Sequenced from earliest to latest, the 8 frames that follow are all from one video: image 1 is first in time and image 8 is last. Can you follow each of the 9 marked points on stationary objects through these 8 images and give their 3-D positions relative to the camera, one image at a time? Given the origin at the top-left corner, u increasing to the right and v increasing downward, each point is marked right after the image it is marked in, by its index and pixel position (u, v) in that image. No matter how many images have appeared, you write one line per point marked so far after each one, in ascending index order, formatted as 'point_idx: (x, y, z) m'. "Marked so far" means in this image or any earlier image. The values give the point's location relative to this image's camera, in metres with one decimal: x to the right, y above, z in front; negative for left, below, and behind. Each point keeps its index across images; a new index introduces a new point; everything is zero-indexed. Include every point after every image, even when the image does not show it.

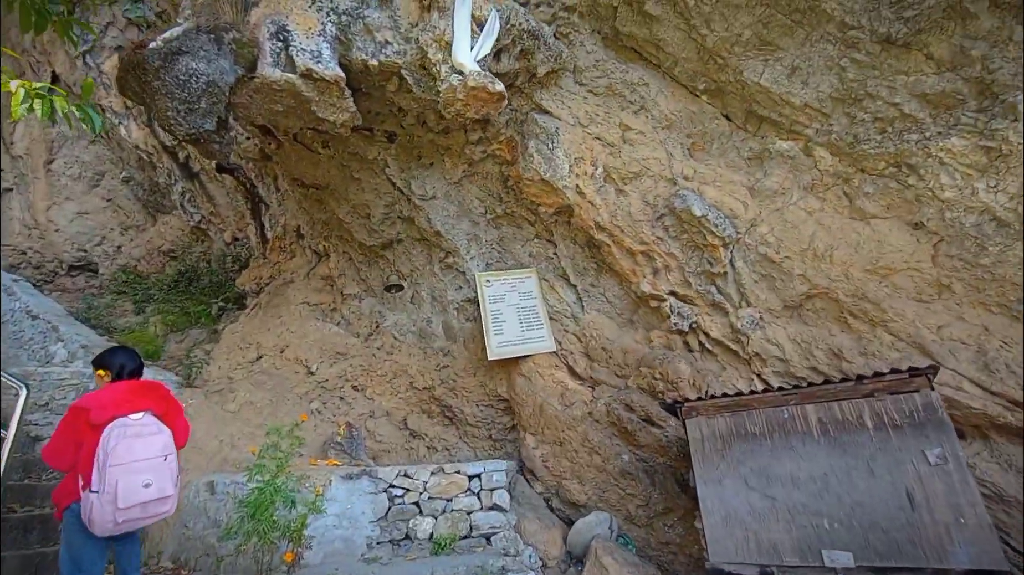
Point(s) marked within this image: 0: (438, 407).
0: (-0.6, -1.0, +3.9) m
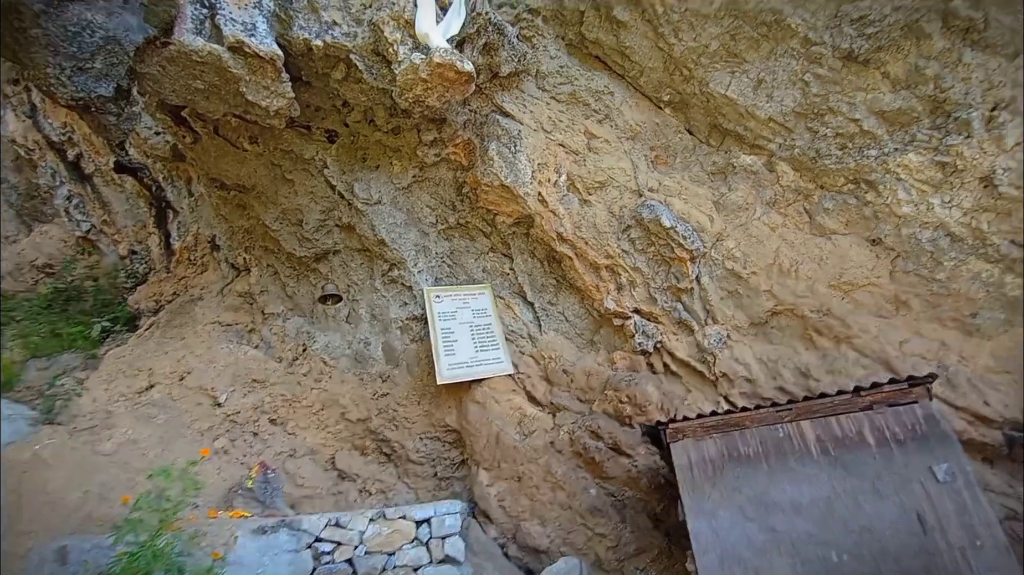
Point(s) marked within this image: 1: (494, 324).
0: (-1.0, -1.1, +3.4) m
1: (-0.1, -0.3, +3.3) m
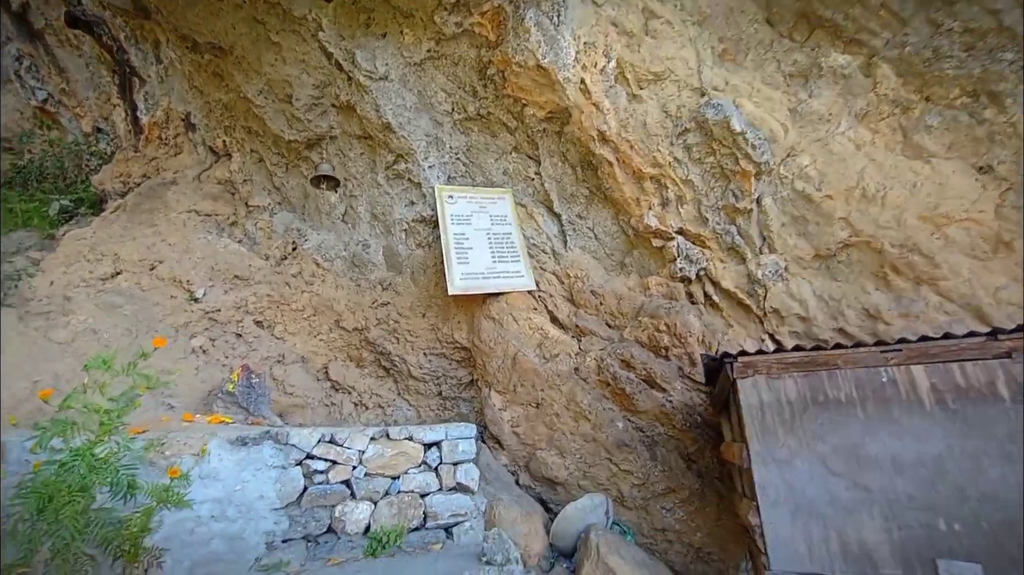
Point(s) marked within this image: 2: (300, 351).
0: (-0.9, -0.4, +3.0) m
1: (0.0, +0.3, +2.9) m
2: (-1.4, -0.4, +3.0) m
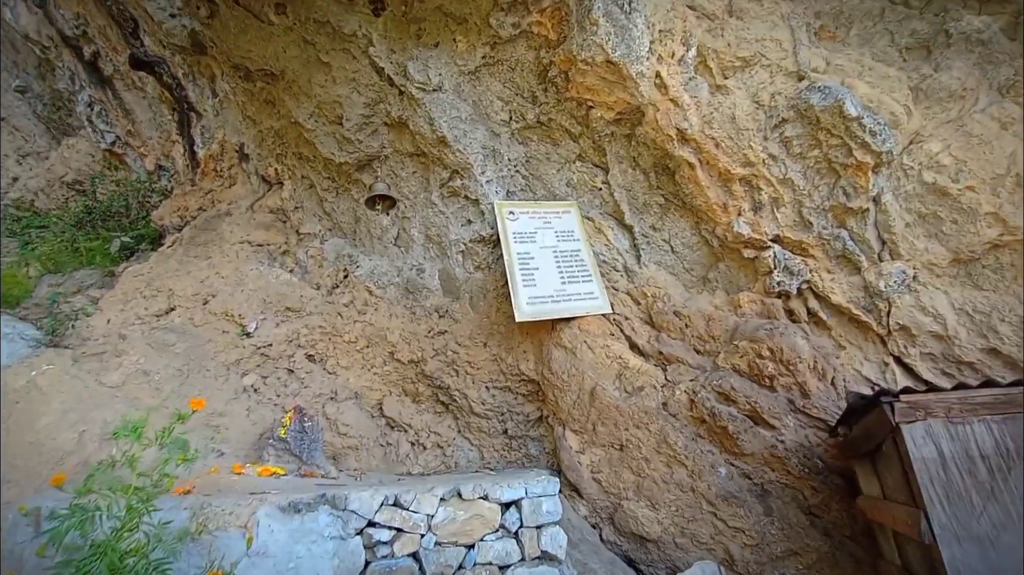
0: (-0.5, -0.6, +2.8) m
1: (+0.4, +0.2, +2.6) m
2: (-1.0, -0.6, +2.8) m
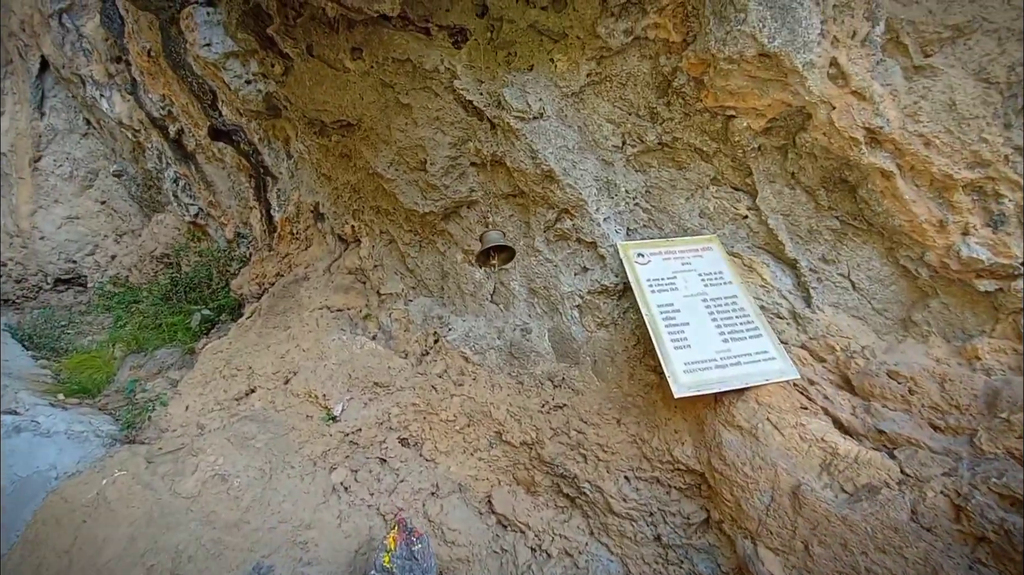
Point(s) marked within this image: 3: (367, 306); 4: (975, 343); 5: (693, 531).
0: (+0.2, -0.9, +2.3) m
1: (+1.0, 0.0, +2.0) m
2: (-0.3, -1.0, +2.4) m
3: (-0.9, -0.1, +3.0) m
4: (+1.8, -0.2, +1.7) m
5: (+0.8, -1.0, +2.0) m
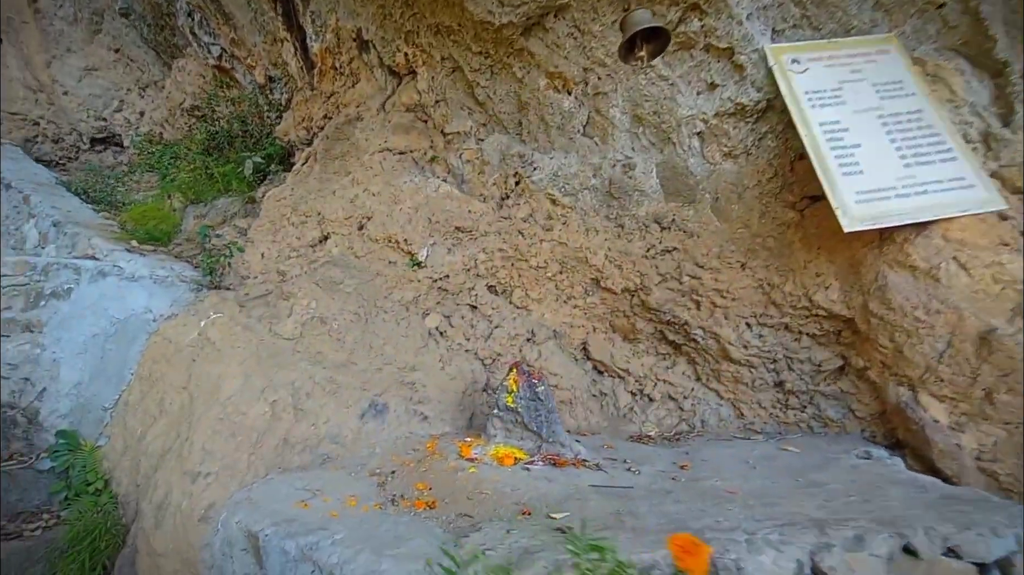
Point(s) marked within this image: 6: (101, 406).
0: (+0.6, -0.2, +2.1) m
1: (+1.4, +0.6, +1.6) m
2: (+0.2, -0.2, +2.2) m
3: (-0.4, +0.8, +2.6) m
4: (+2.2, +0.4, +1.3) m
5: (+1.2, -0.4, +1.8) m
6: (-1.7, -0.5, +1.9) m
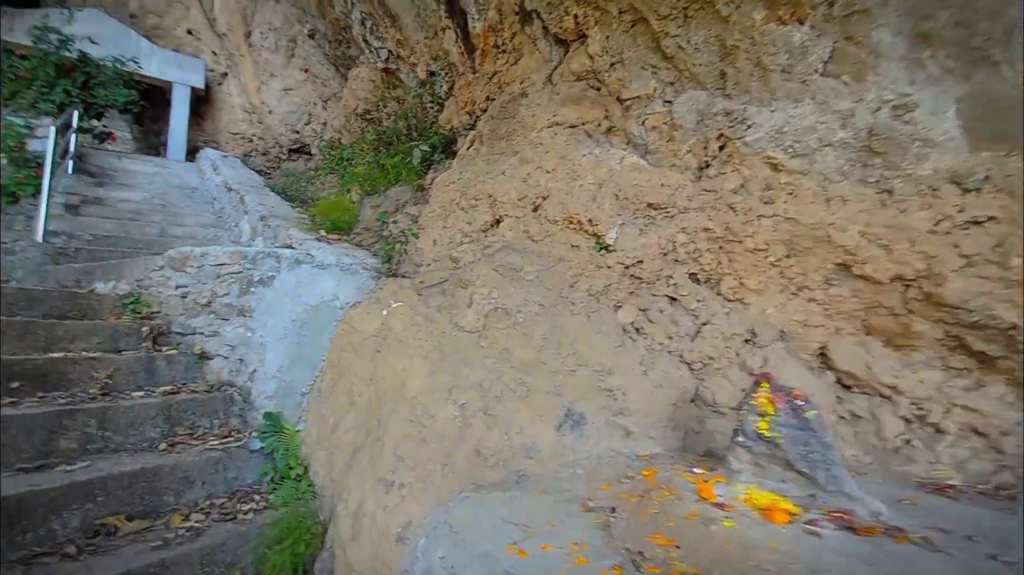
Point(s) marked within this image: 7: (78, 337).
0: (+1.4, -0.1, +1.5) m
1: (+2.0, +0.6, +0.7) m
2: (+1.0, -0.1, +1.7) m
3: (+0.5, +0.9, +2.2) m
4: (+2.7, +0.4, +0.2) m
5: (+1.9, -0.3, +1.1) m
6: (-0.9, -0.4, +1.9) m
7: (-1.8, -0.2, +1.9) m
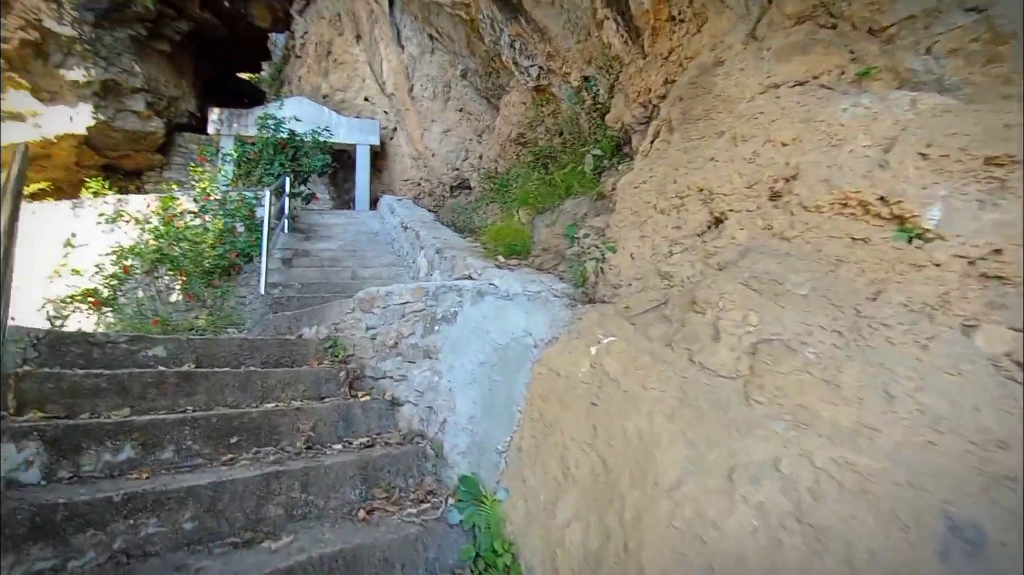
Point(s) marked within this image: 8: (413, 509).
0: (+1.9, -0.1, +0.5) m
1: (+2.2, +0.8, -0.4) m
2: (+1.6, -0.1, +0.8) m
3: (+1.3, +0.8, +1.5) m
4: (+2.7, +0.6, -1.1) m
5: (+2.3, -0.2, -0.1) m
6: (-0.1, -0.6, +1.6) m
7: (-0.9, -0.4, +1.9) m
8: (-0.3, -0.7, +1.5) m
